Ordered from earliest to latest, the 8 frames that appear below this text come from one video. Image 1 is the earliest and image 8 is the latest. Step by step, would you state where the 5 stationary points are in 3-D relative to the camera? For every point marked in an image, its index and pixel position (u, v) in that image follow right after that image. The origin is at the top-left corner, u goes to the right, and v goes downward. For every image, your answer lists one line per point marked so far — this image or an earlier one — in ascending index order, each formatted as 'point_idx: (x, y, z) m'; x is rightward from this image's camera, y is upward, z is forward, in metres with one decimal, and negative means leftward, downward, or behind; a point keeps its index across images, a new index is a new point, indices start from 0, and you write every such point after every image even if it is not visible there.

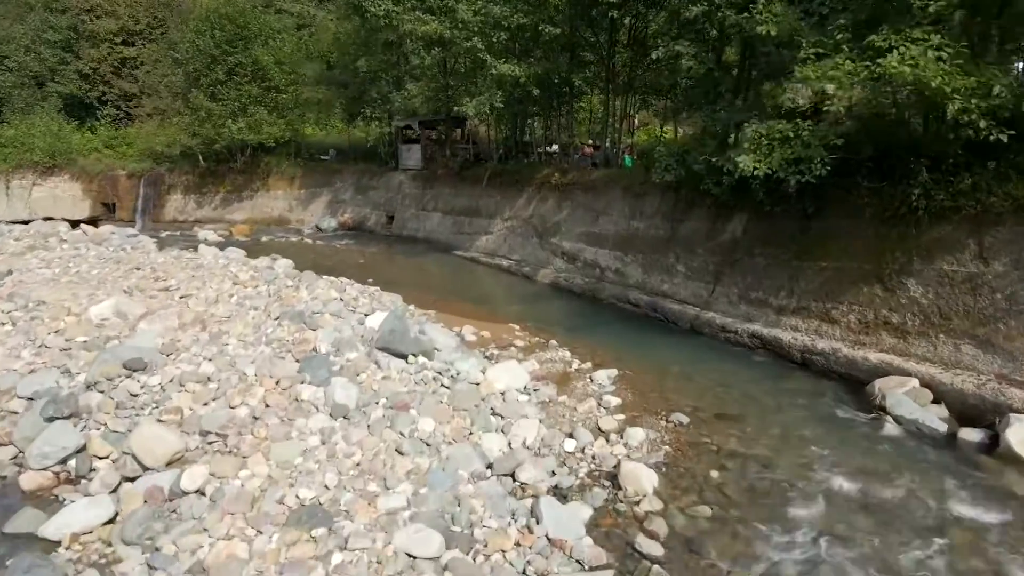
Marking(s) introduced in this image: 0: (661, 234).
0: (+5.9, +2.1, +15.8) m
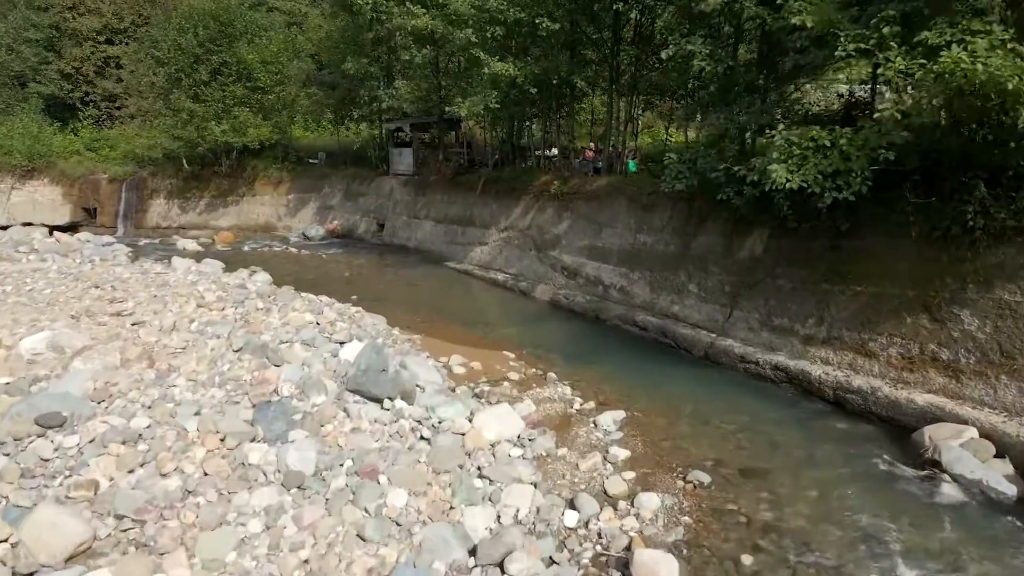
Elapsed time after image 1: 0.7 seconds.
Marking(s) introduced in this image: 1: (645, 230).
0: (+5.7, +1.4, +14.3) m
1: (+5.0, +2.2, +15.0) m
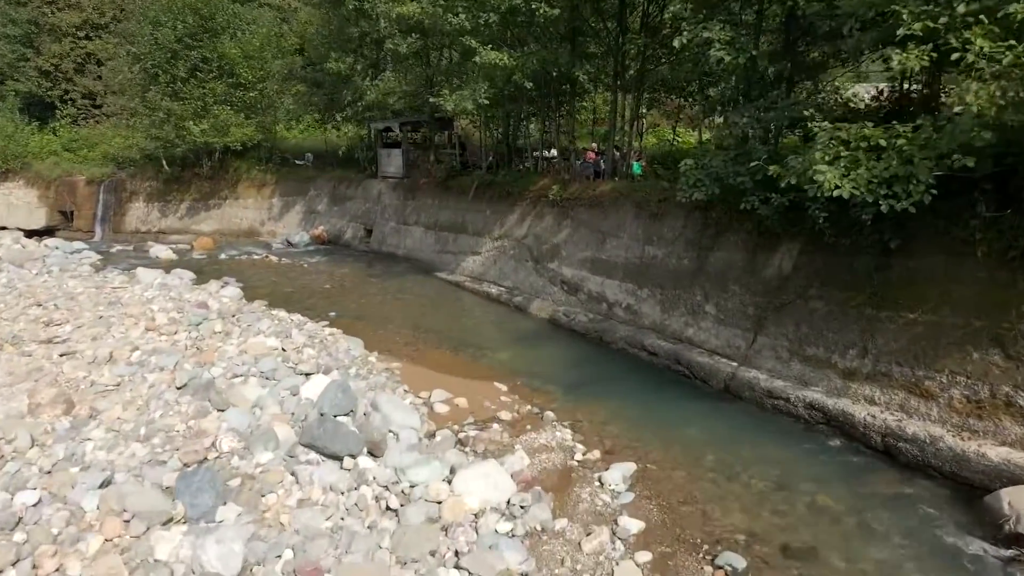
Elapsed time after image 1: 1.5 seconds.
0: (+5.5, +0.7, +12.7) m
1: (+4.8, +1.6, +13.4) m
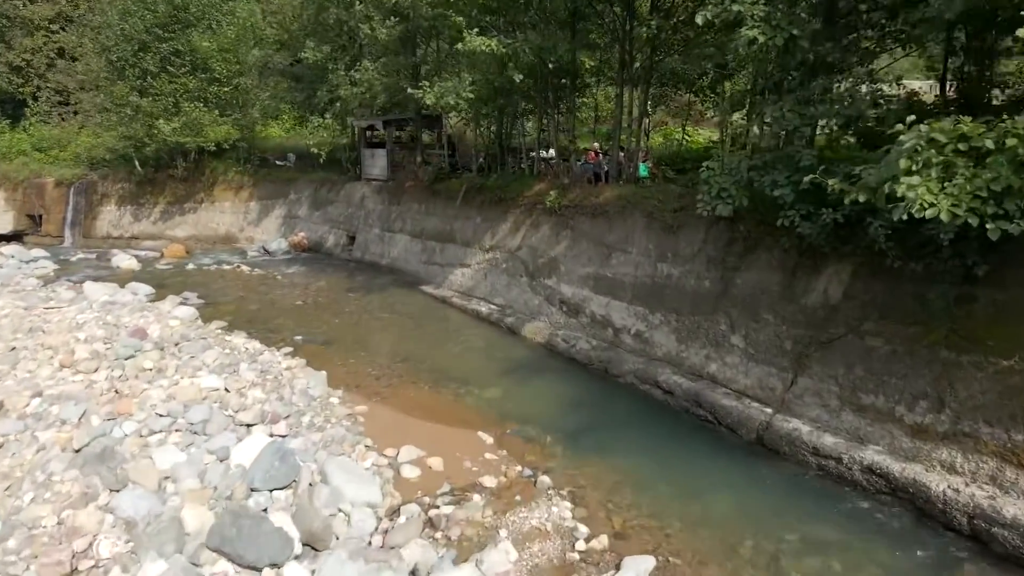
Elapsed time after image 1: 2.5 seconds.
0: (+5.2, 0.0, +10.7) m
1: (+4.5, +0.9, +11.4) m
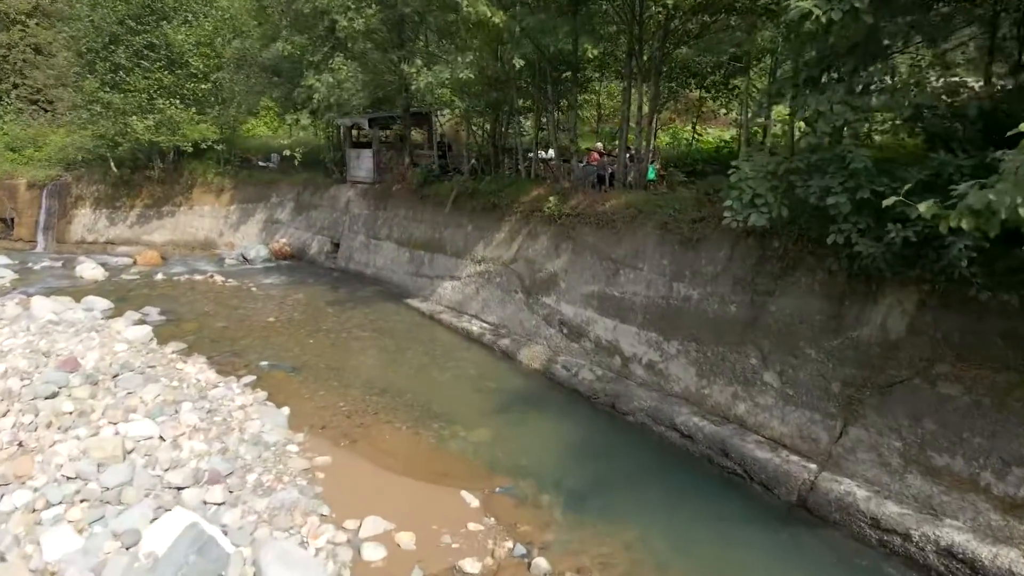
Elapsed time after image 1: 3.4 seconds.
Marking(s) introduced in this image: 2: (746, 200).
0: (+5.0, -0.5, +9.1) m
1: (+4.3, +0.3, +9.8) m
2: (+4.6, +1.7, +7.7) m
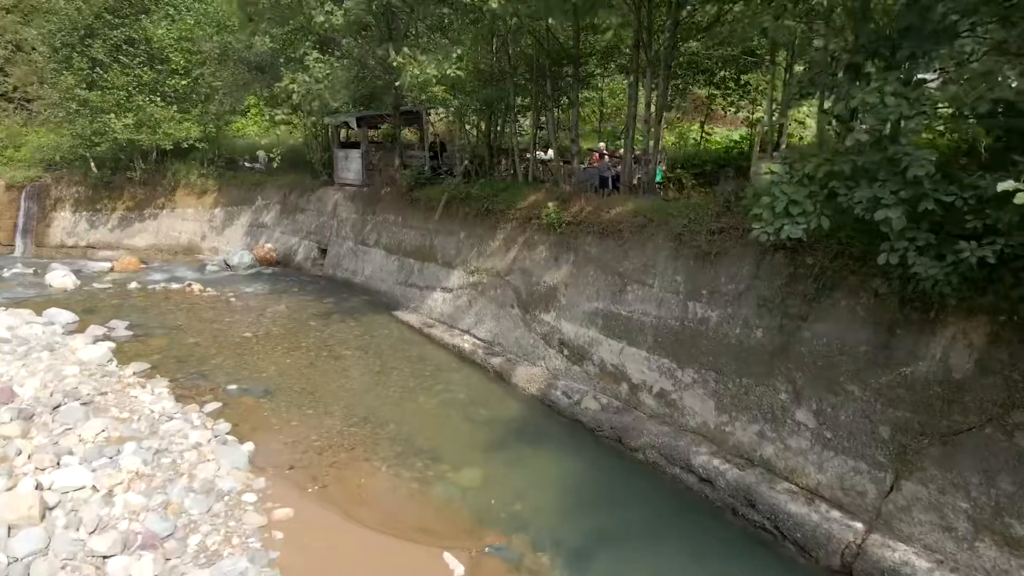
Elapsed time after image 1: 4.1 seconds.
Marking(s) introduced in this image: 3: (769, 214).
0: (+4.8, -1.0, +7.9) m
1: (+4.2, -0.2, +8.6) m
2: (+4.5, +1.3, +6.6) m
3: (+4.3, +1.2, +6.7) m
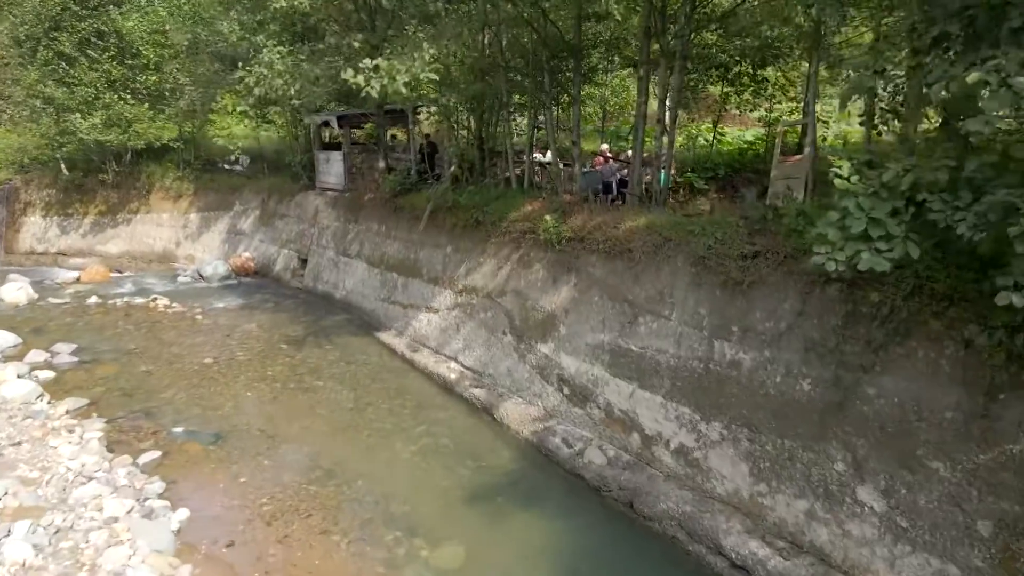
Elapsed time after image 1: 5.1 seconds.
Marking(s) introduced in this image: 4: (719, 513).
0: (+4.6, -1.6, +6.4) m
1: (+4.0, -0.8, +7.1) m
2: (+4.3, +0.7, +5.0) m
3: (+4.1, +0.6, +5.1) m
4: (+3.5, -3.8, +6.6) m
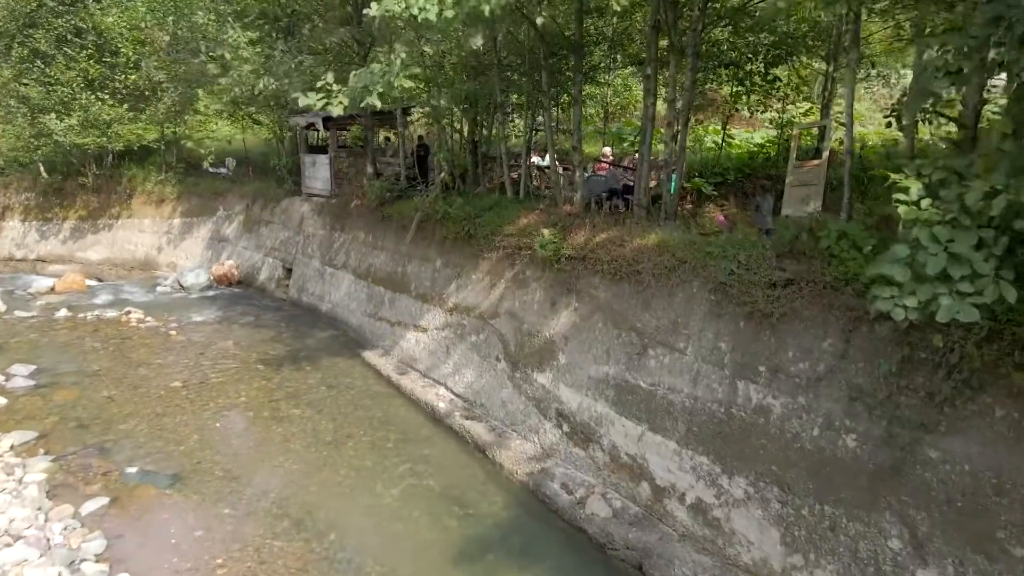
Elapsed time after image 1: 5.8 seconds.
0: (+4.5, -2.1, +5.4) m
1: (+3.8, -1.3, +6.1) m
2: (+4.1, +0.1, +4.0) m
3: (+4.0, +0.1, +4.1) m
4: (+3.4, -4.3, +5.6) m
